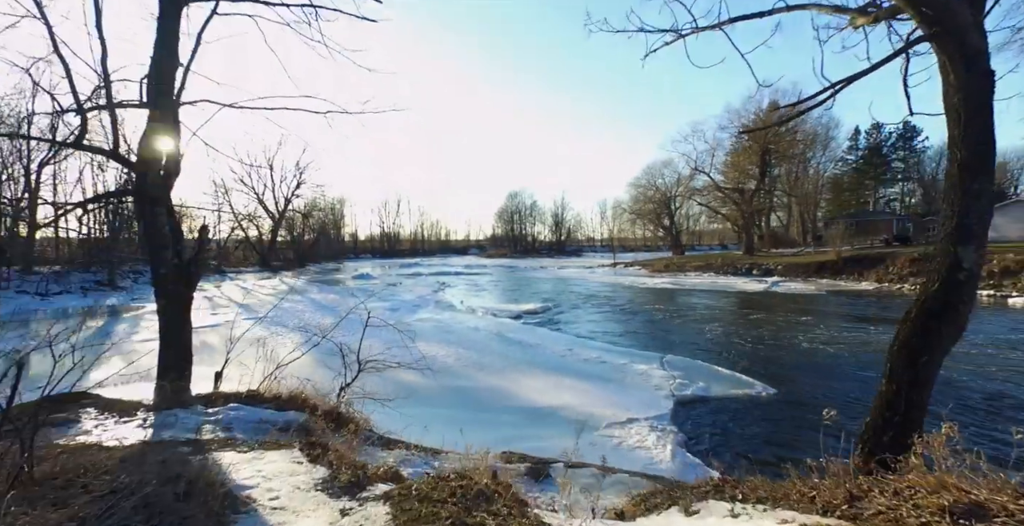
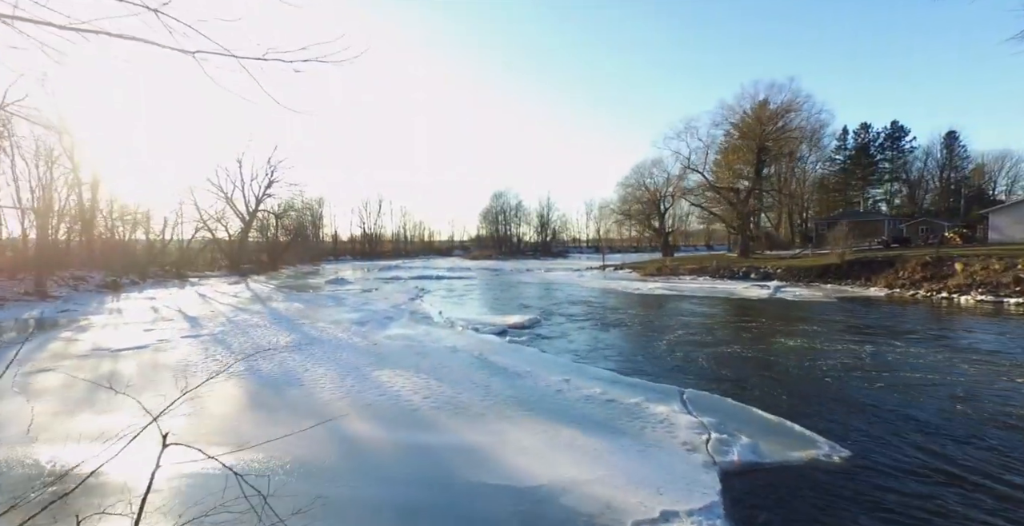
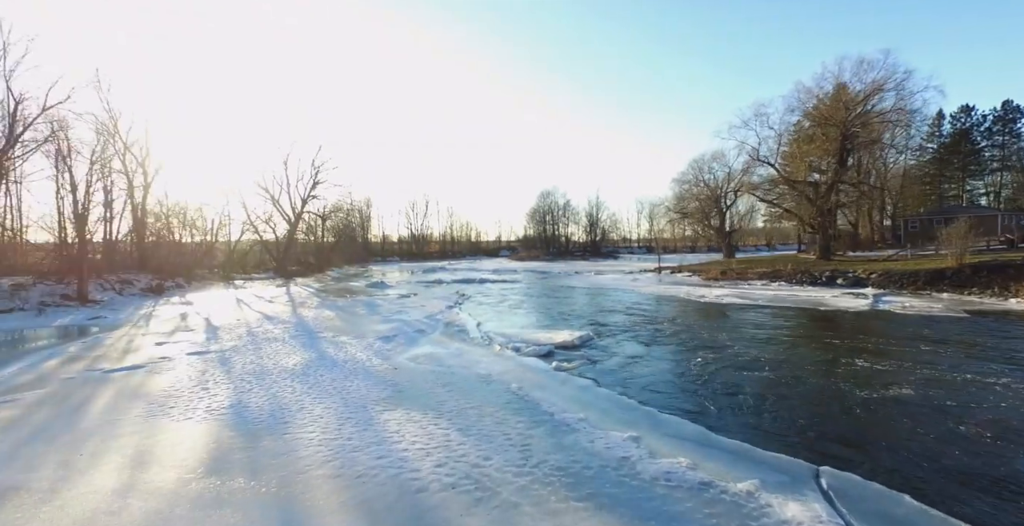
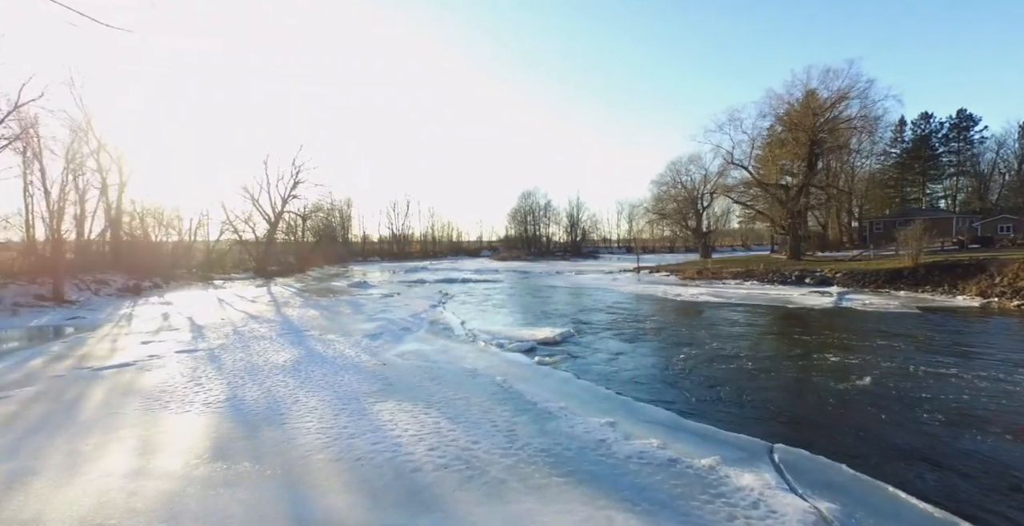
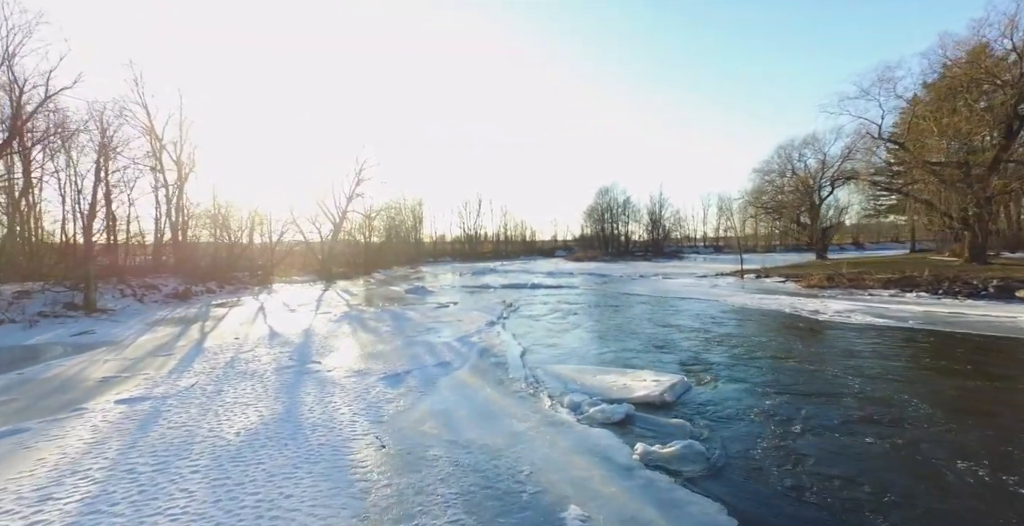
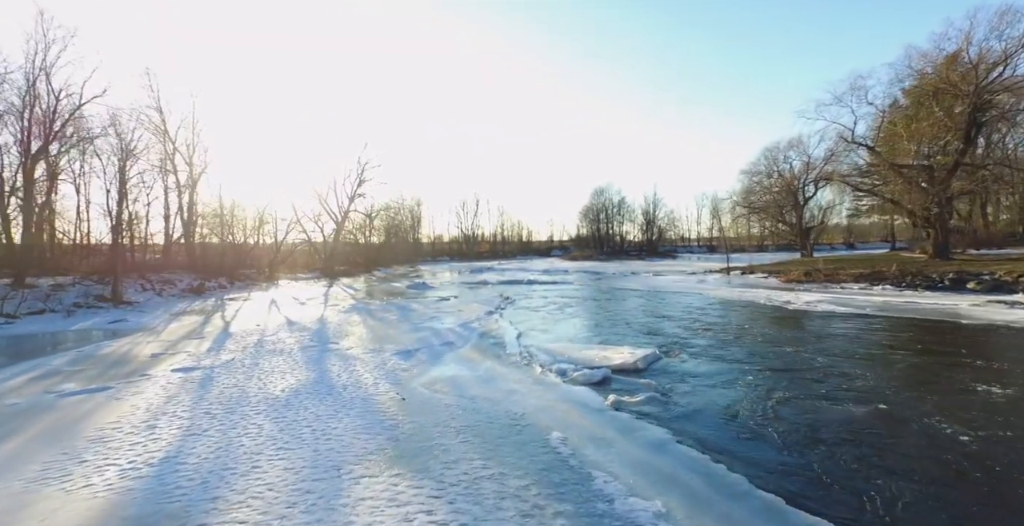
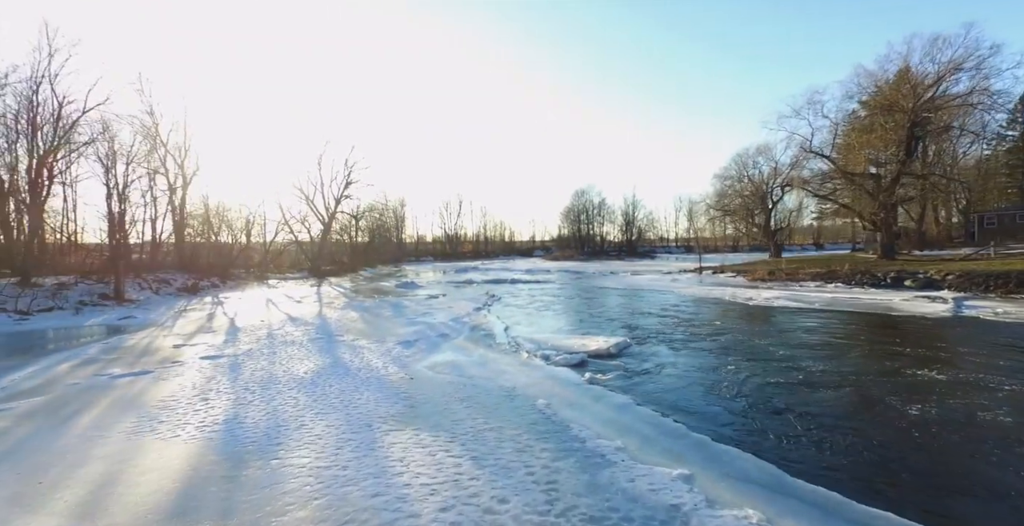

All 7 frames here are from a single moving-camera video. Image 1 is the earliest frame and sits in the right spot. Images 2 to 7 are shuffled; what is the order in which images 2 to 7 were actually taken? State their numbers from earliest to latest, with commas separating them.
2, 4, 3, 7, 6, 5
